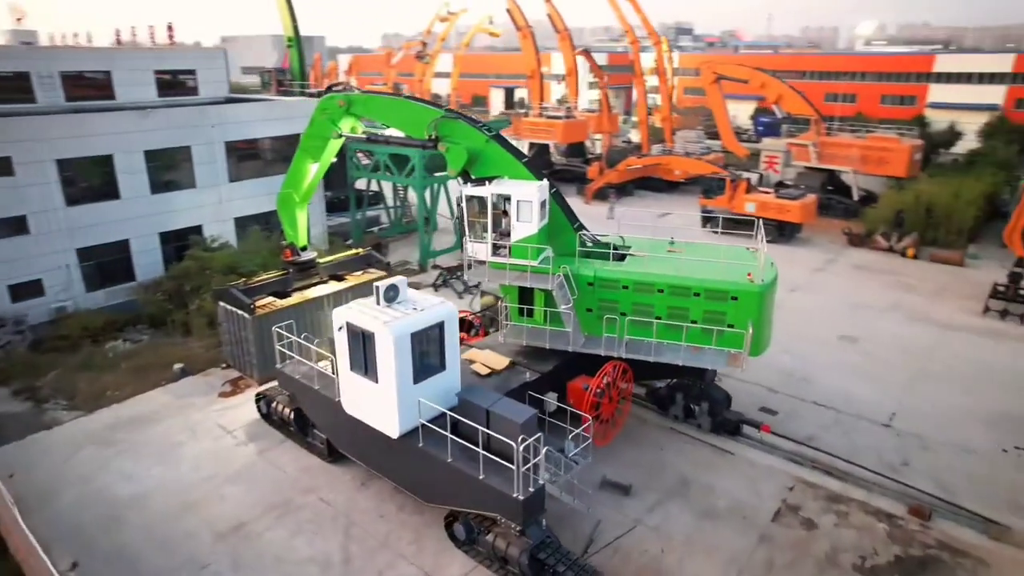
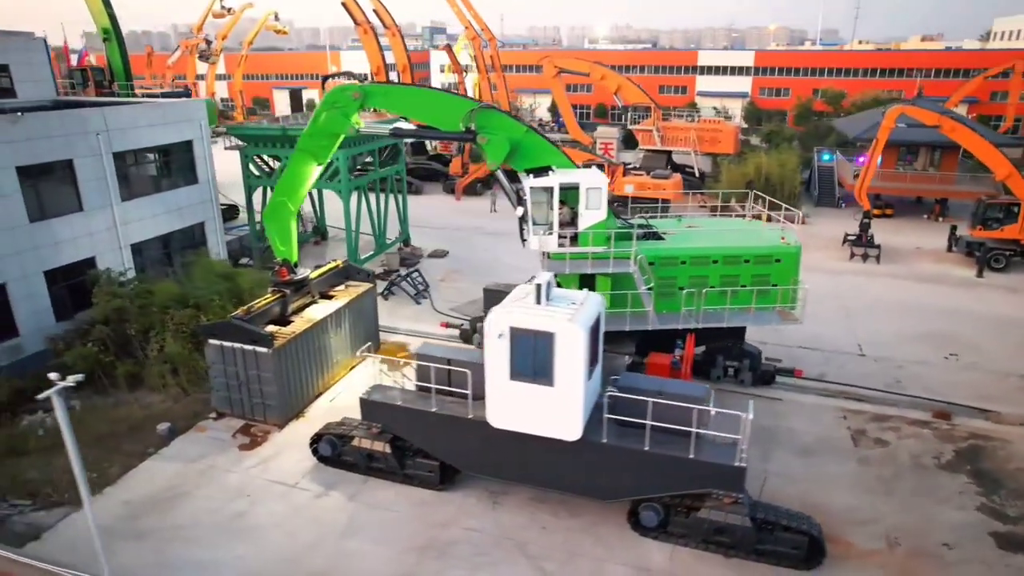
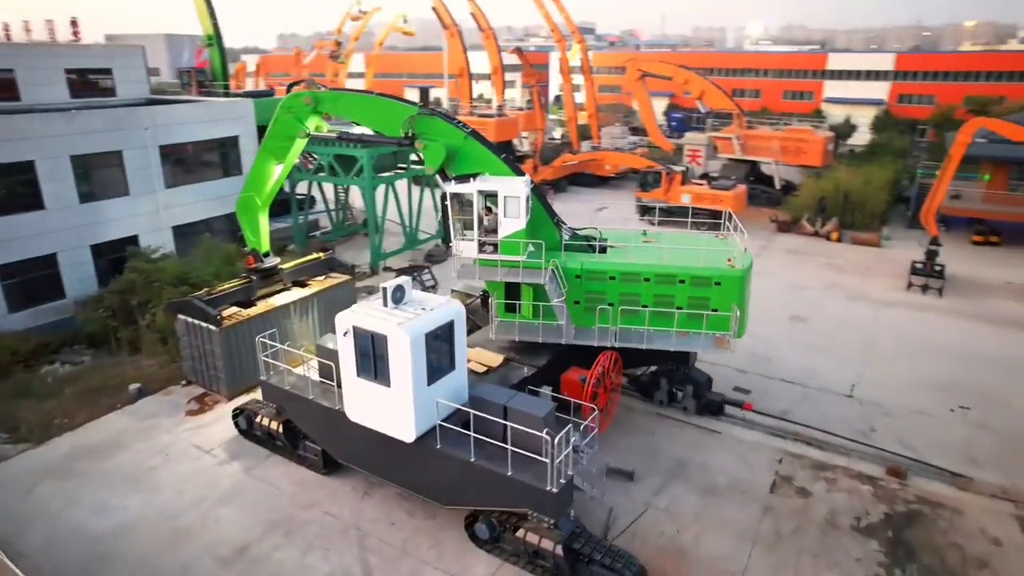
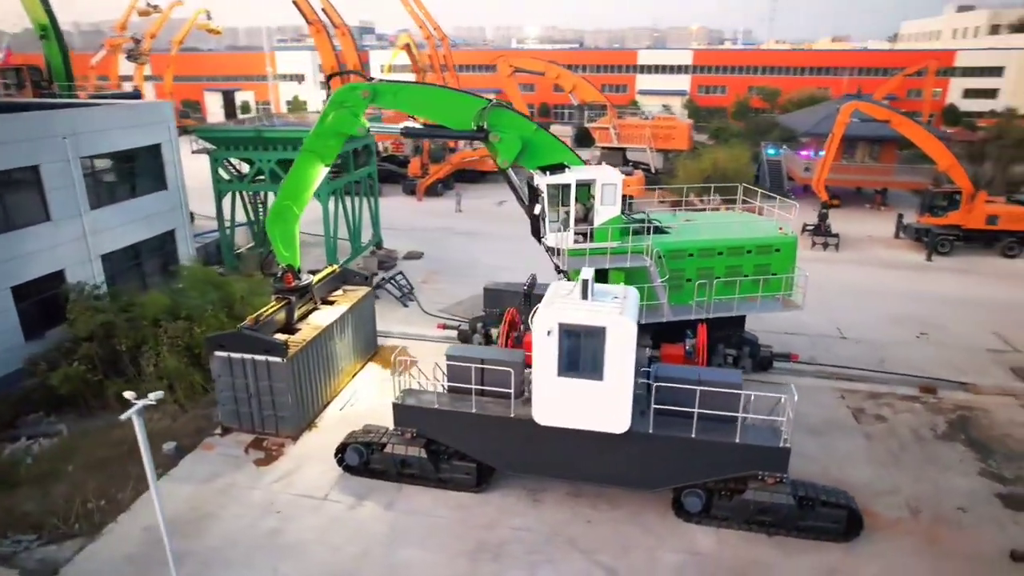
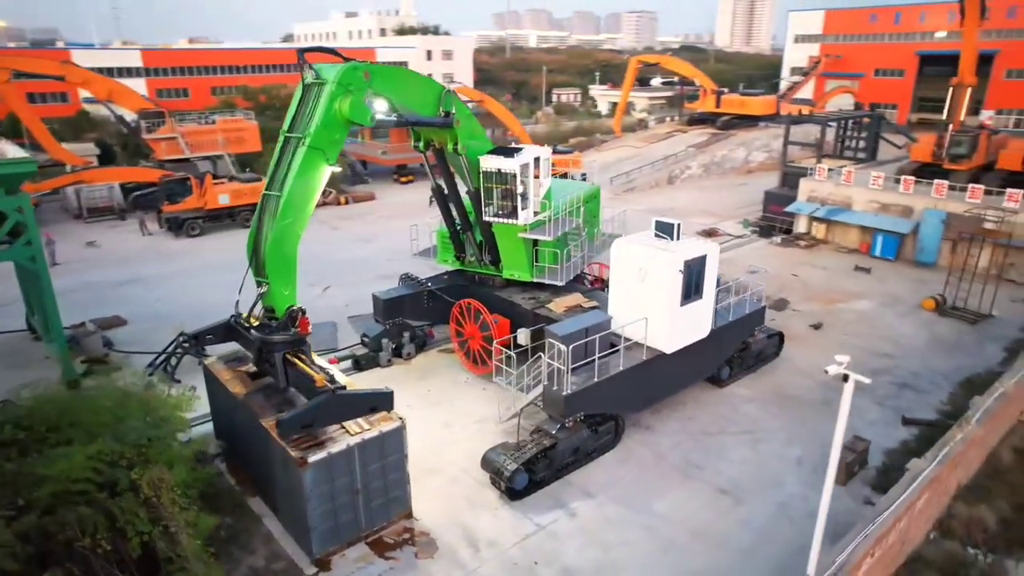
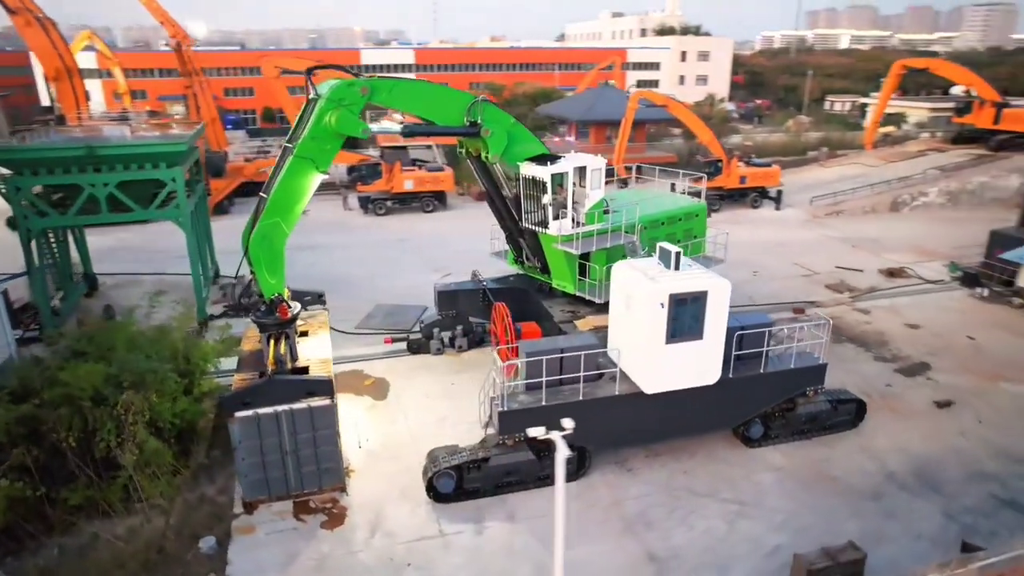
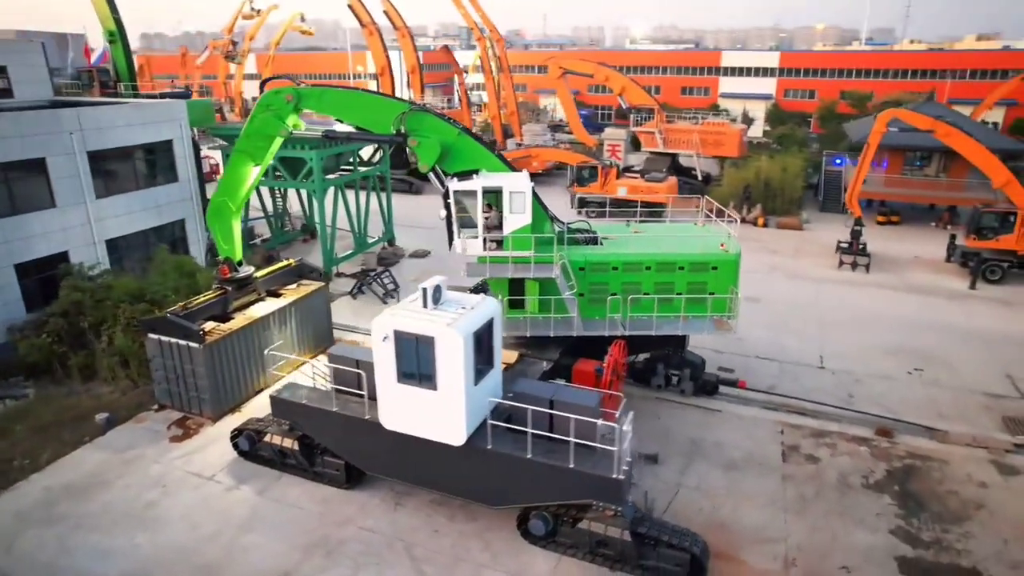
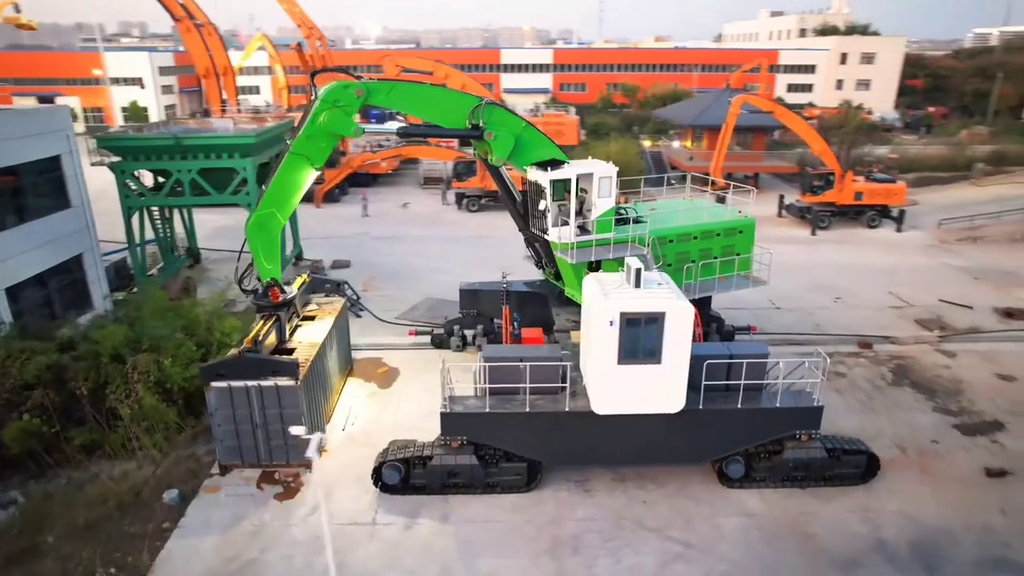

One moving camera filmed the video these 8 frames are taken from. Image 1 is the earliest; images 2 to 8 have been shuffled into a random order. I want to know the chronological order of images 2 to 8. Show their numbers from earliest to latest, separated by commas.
3, 7, 2, 4, 8, 6, 5
